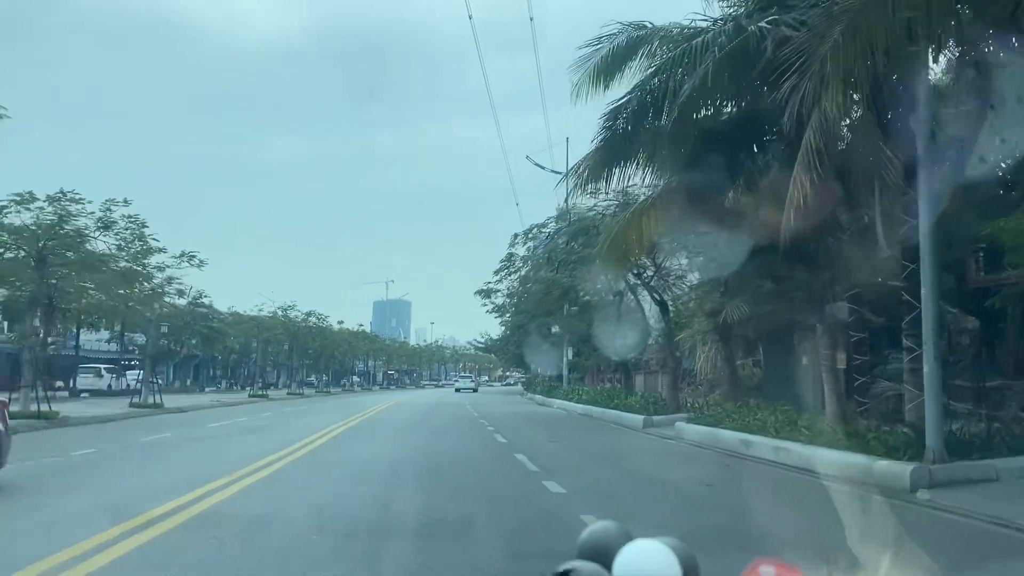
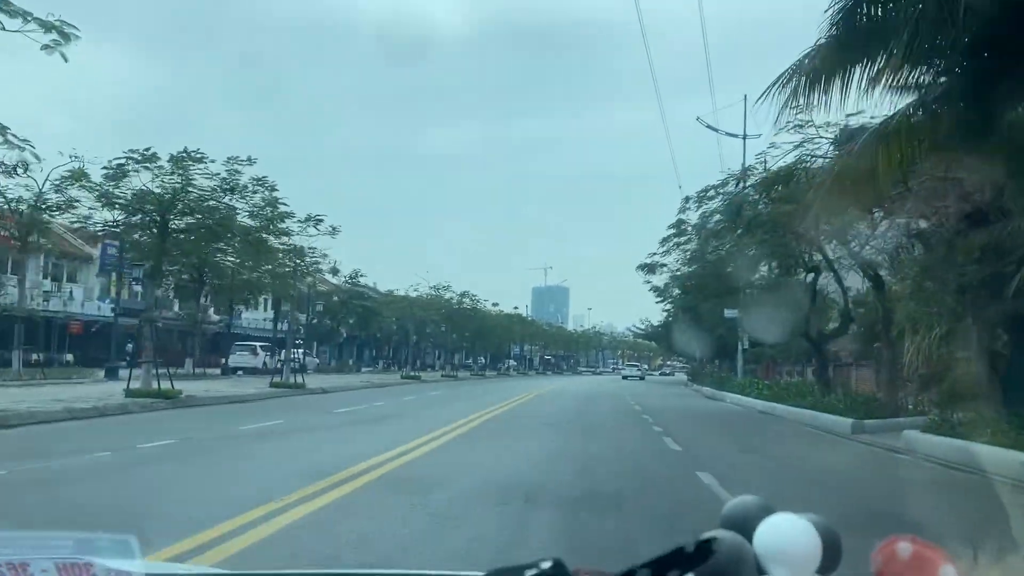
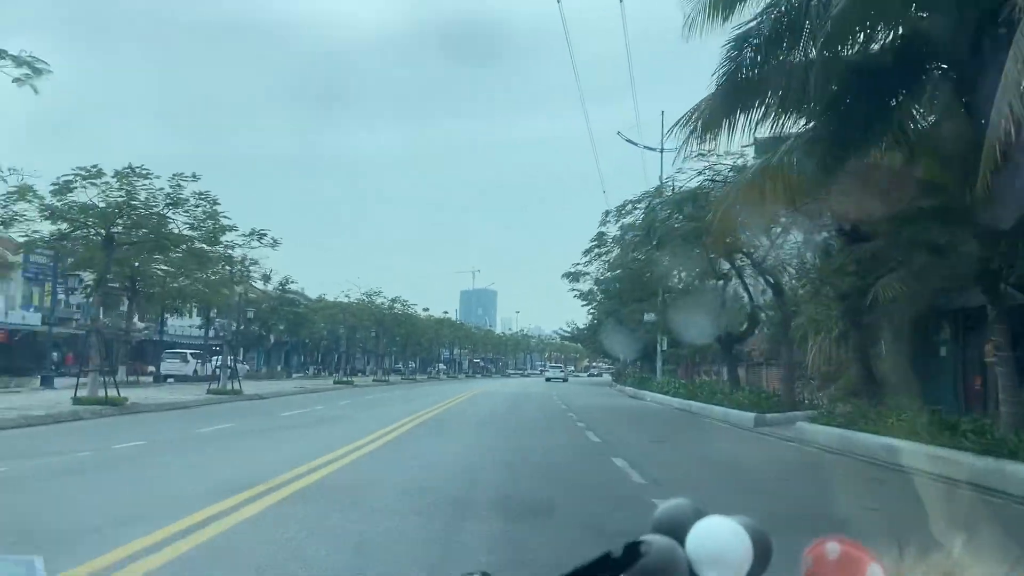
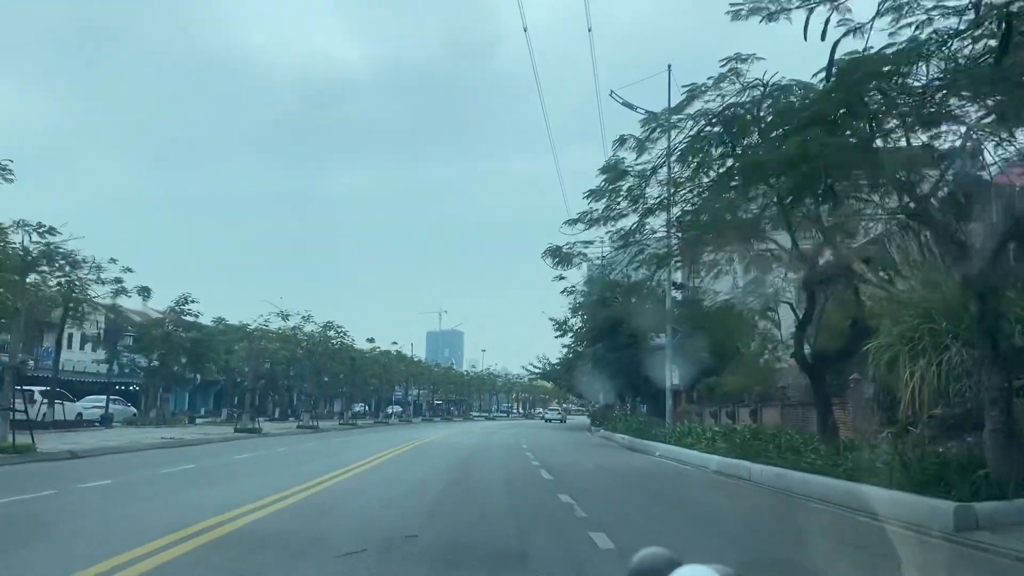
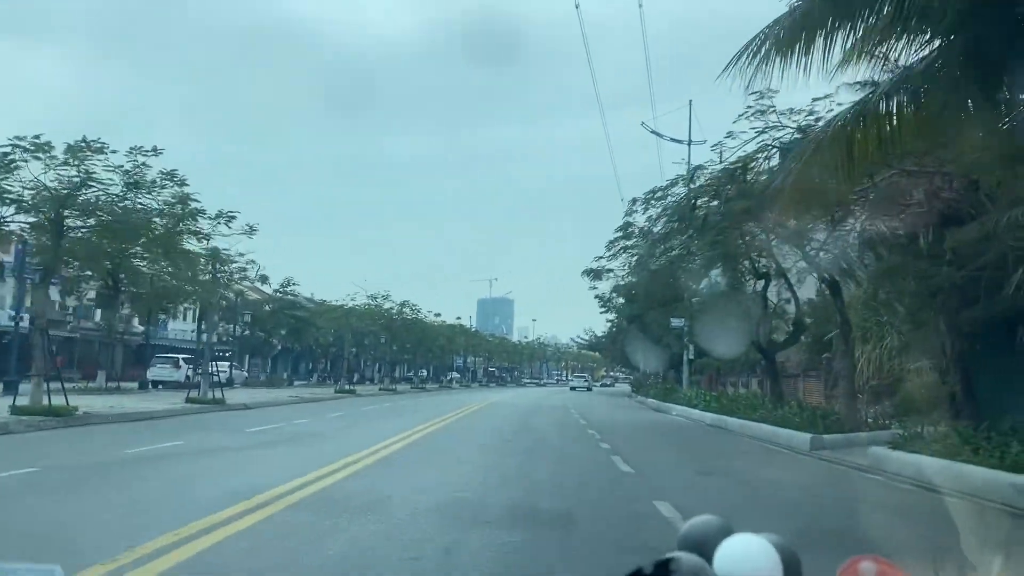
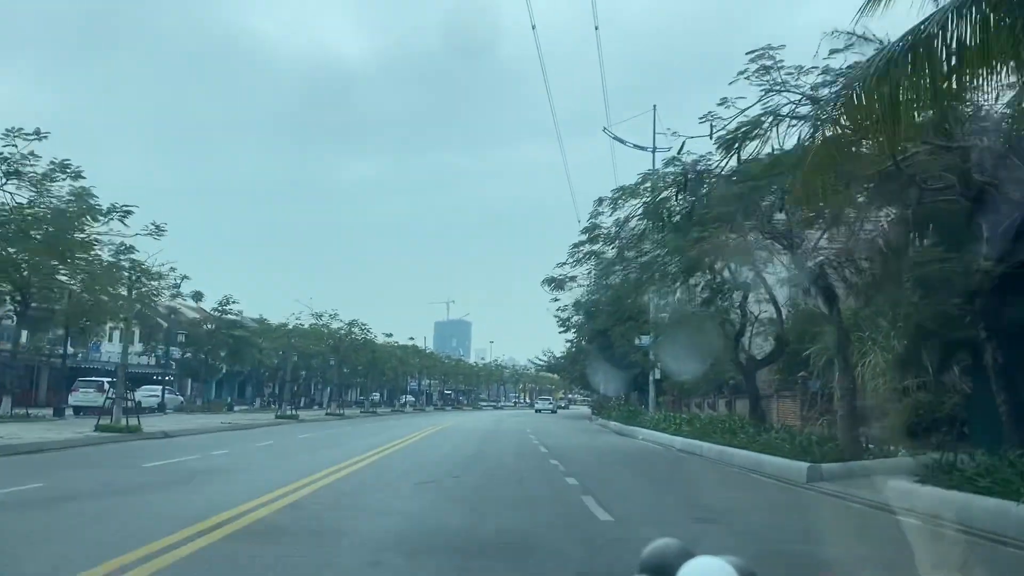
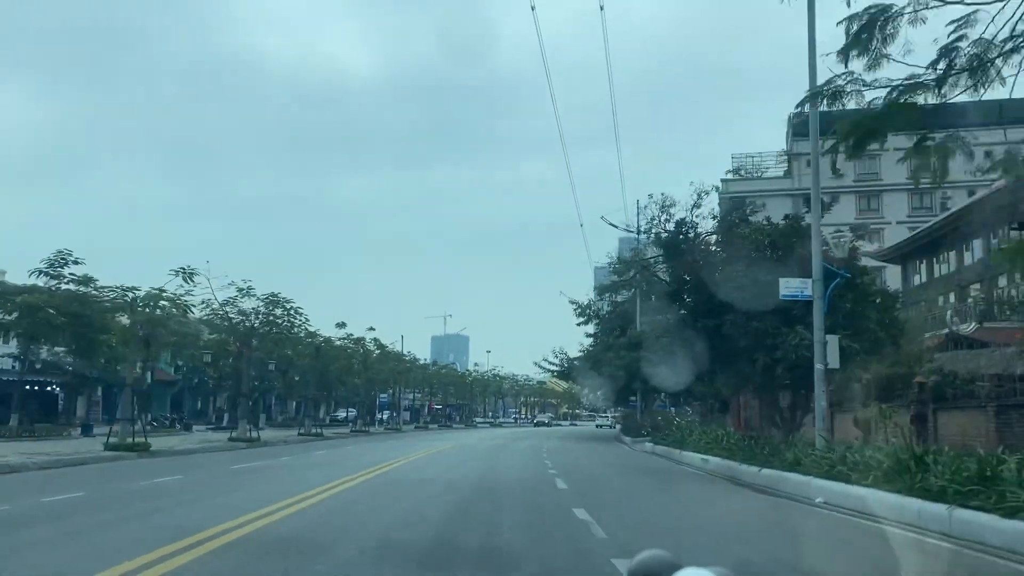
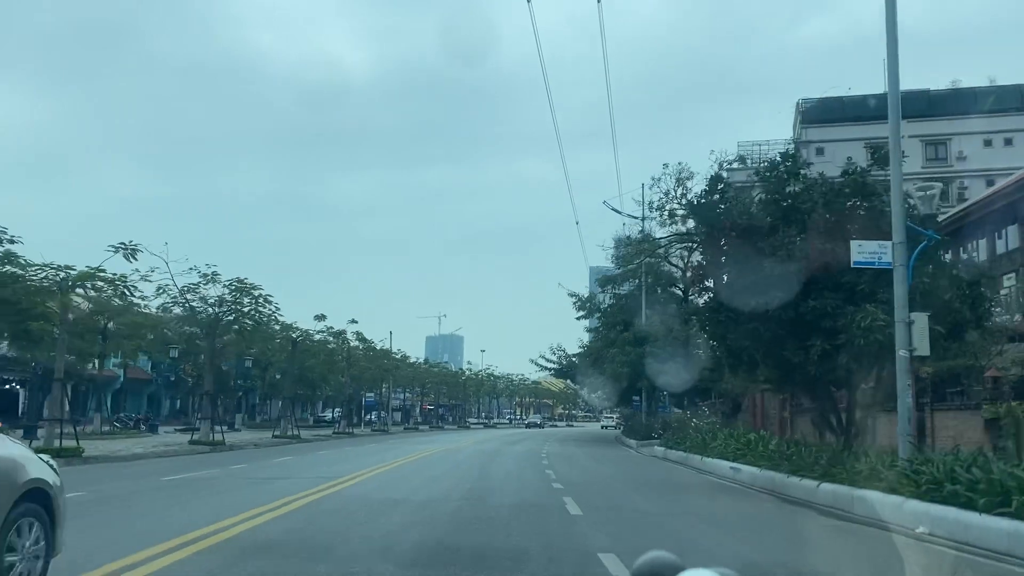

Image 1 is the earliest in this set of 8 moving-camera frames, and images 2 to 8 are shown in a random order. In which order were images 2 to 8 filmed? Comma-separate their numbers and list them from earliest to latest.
3, 2, 5, 6, 4, 7, 8
